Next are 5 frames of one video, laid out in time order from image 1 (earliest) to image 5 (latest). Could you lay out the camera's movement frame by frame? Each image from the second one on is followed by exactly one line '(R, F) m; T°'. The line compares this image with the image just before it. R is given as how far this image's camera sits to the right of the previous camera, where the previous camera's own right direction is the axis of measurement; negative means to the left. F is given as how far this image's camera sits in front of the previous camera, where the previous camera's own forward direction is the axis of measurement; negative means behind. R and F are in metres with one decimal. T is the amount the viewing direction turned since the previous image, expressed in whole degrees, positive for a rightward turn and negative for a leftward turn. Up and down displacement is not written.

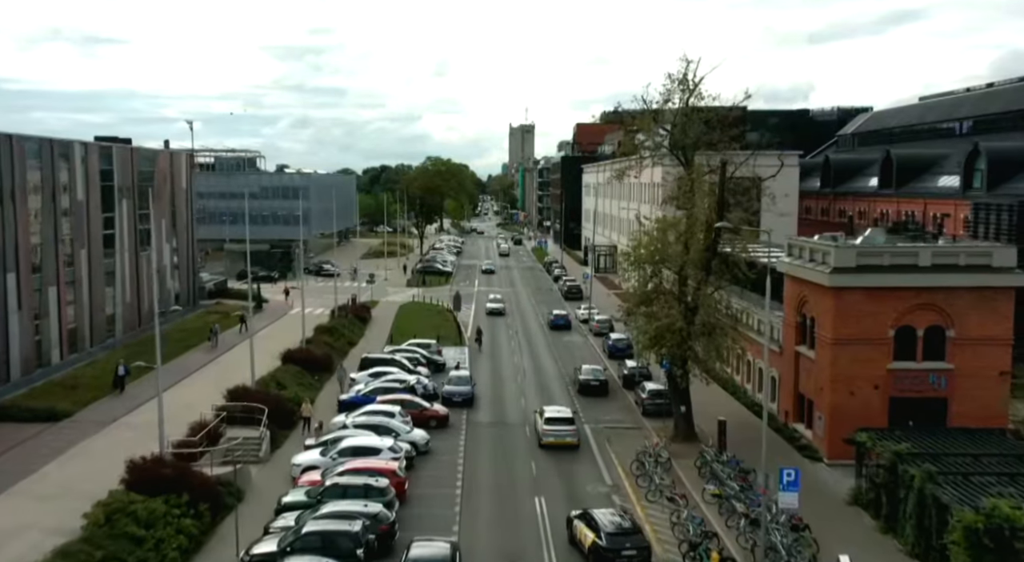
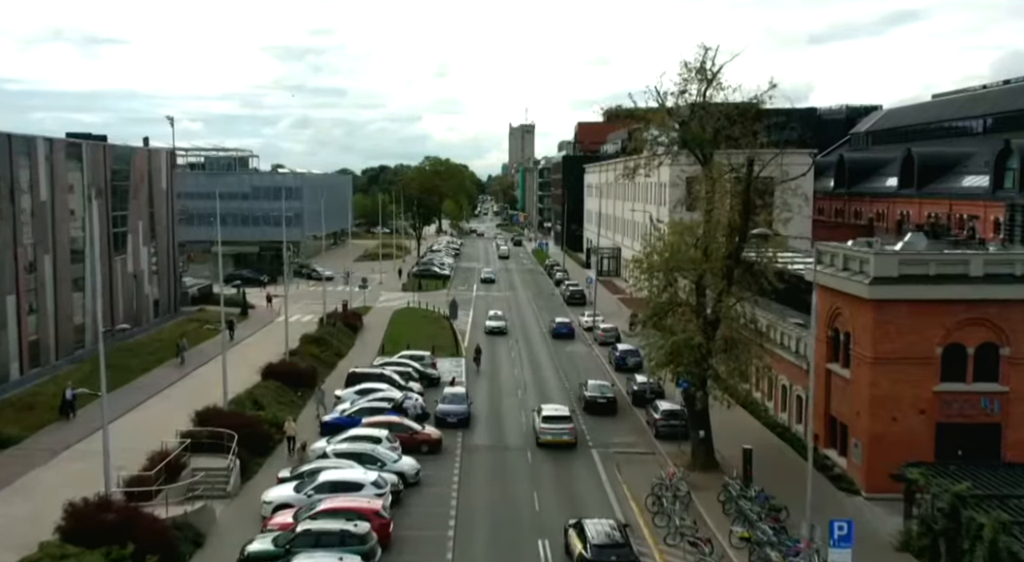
(0.0, +3.2) m; 0°
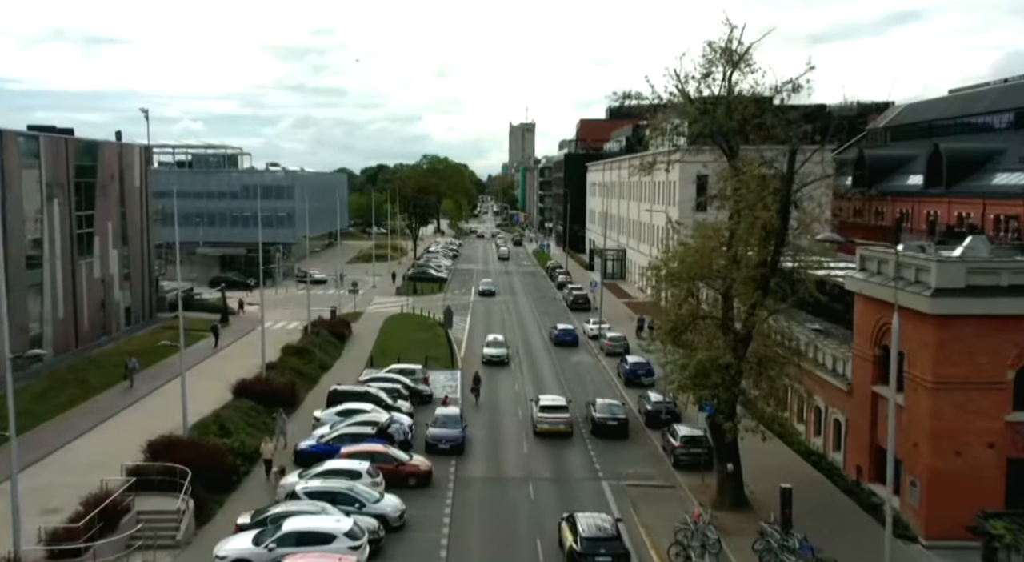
(0.0, +3.8) m; 0°
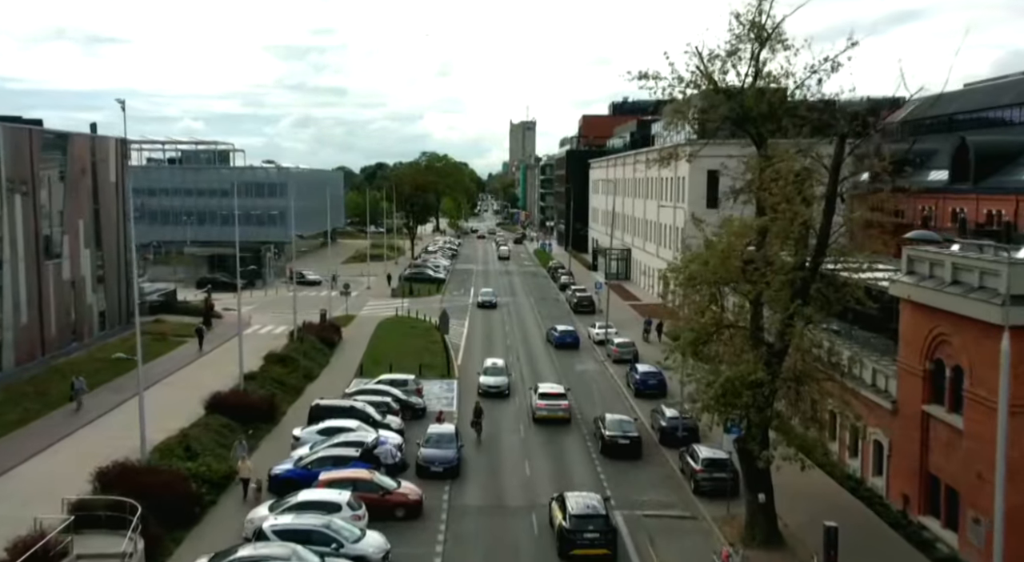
(0.0, +3.1) m; 0°
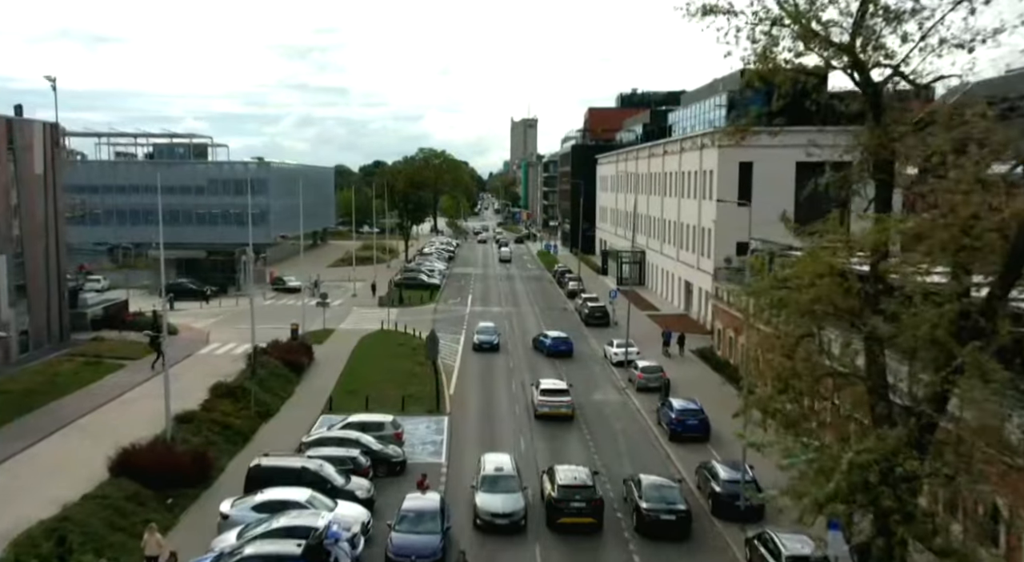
(-0.1, +7.5) m; 0°
